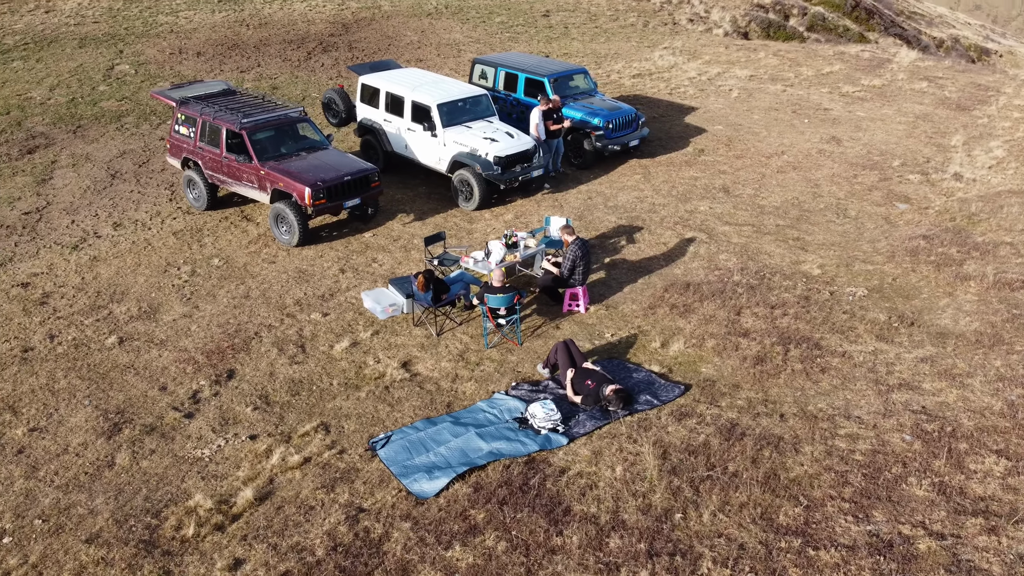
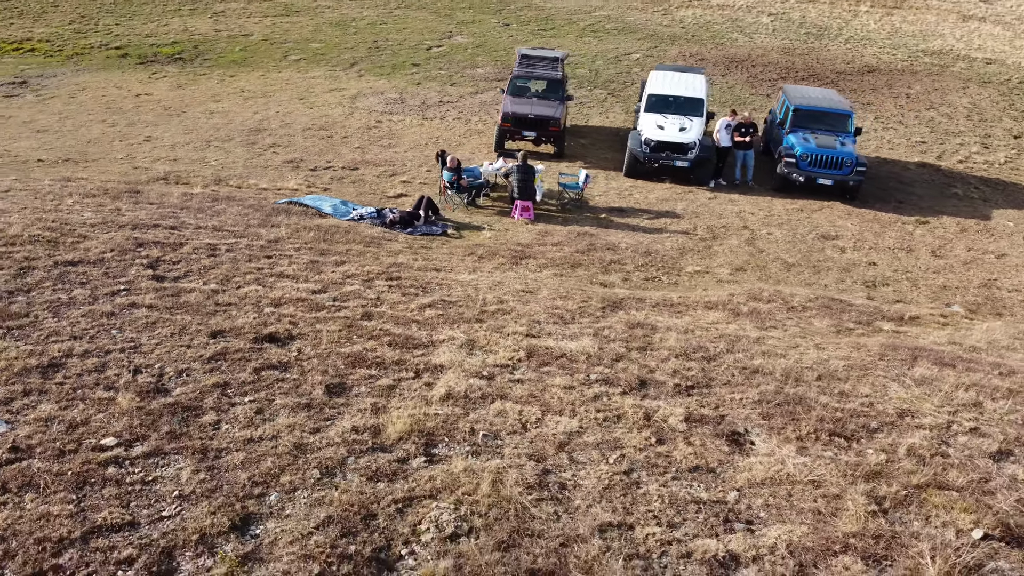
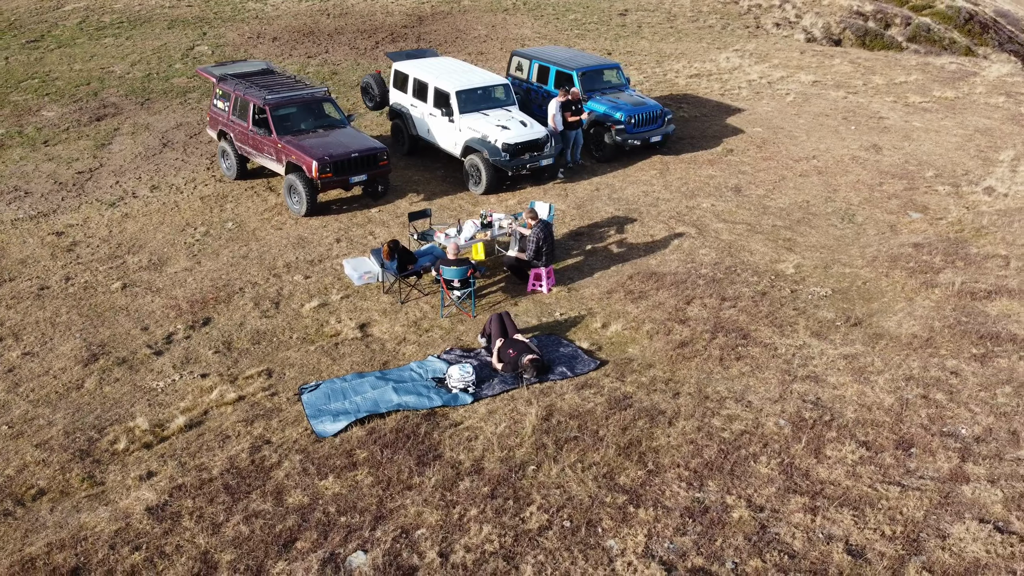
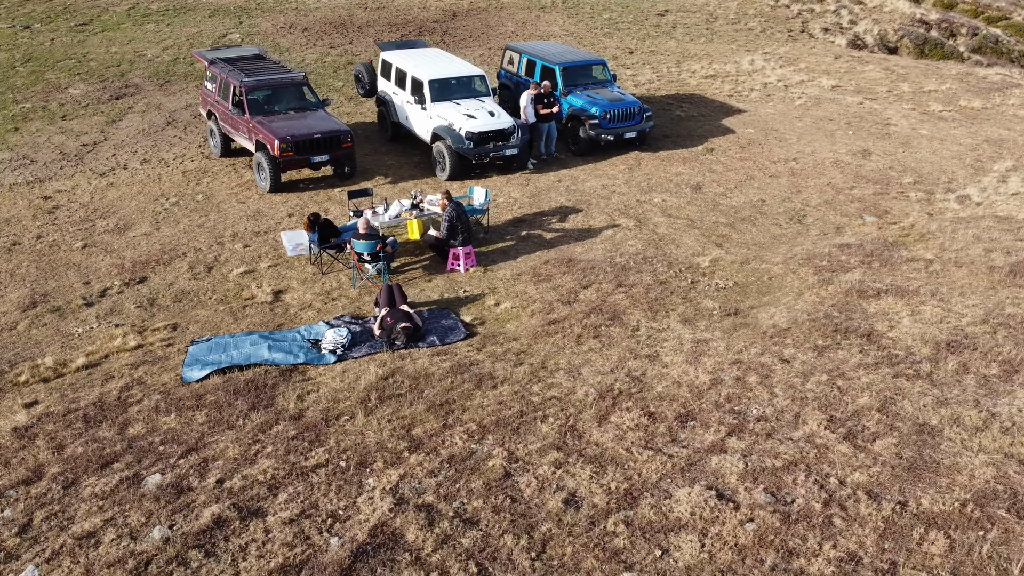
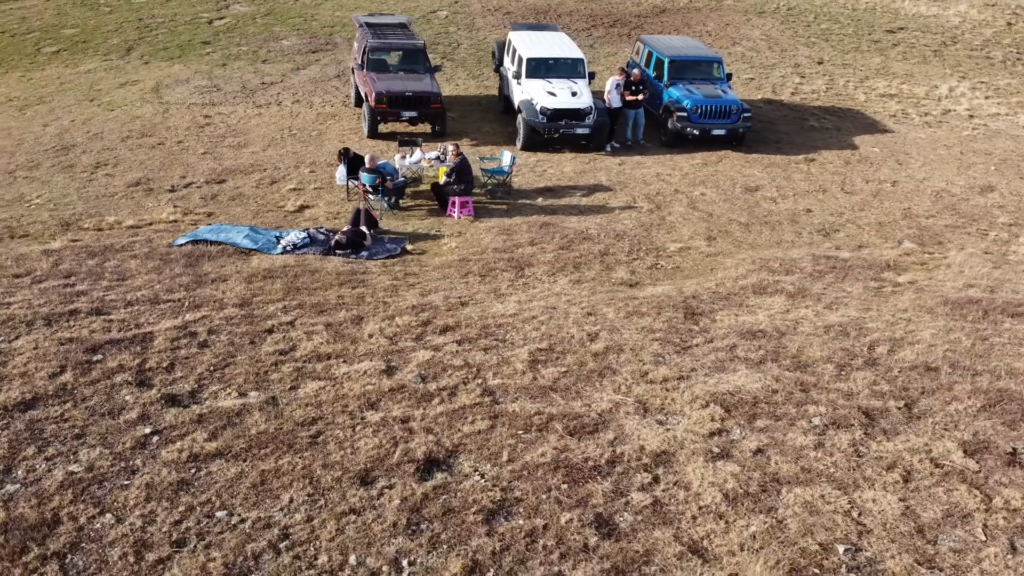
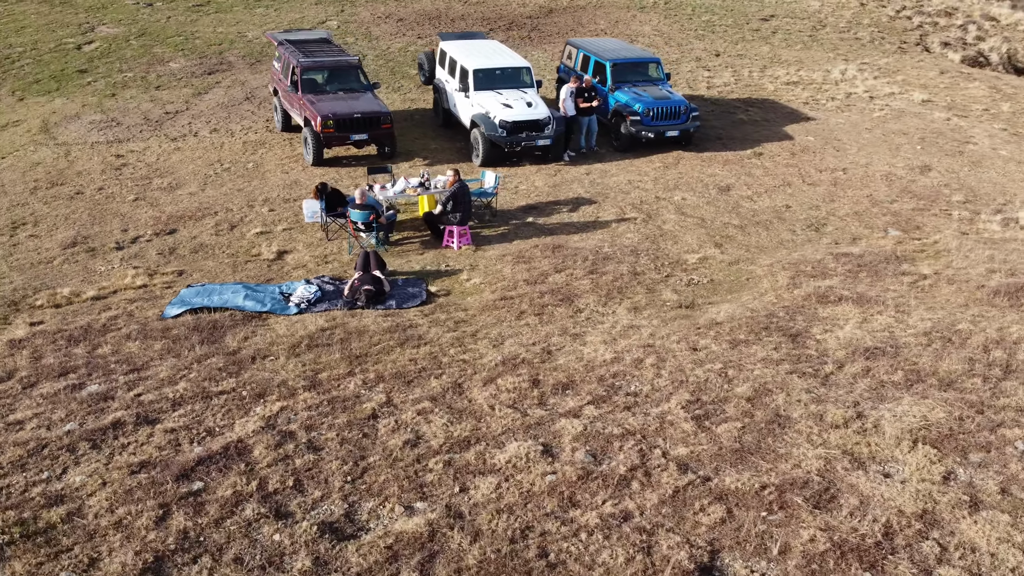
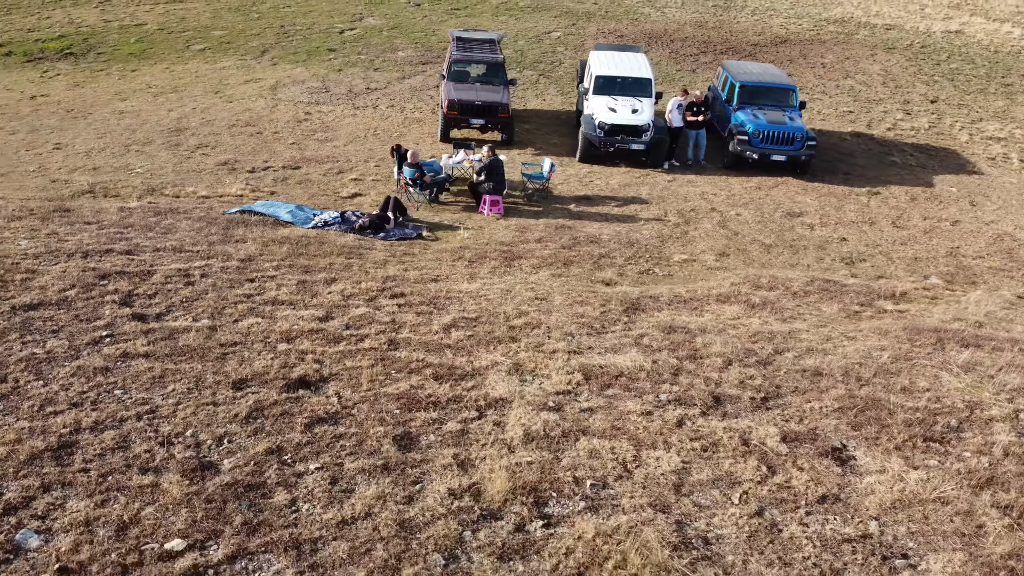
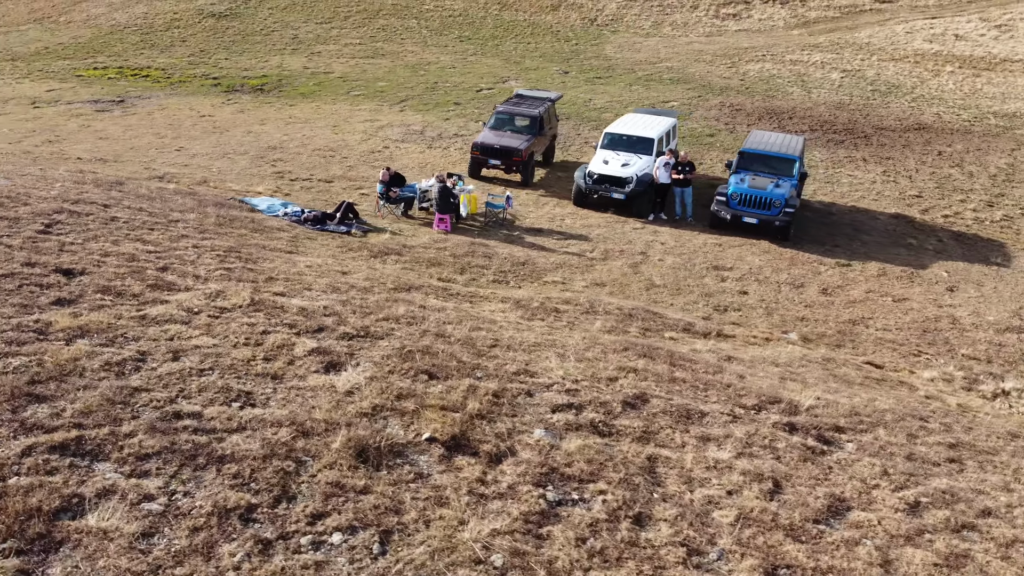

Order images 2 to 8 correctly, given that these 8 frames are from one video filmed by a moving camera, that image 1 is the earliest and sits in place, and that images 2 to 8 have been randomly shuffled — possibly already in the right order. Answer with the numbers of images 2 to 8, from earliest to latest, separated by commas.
3, 4, 6, 5, 7, 2, 8
